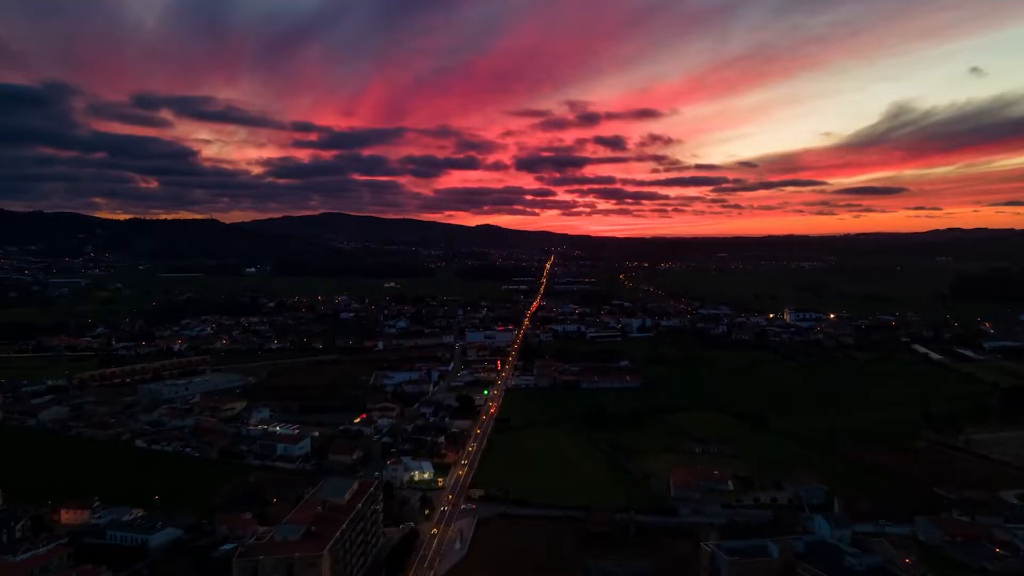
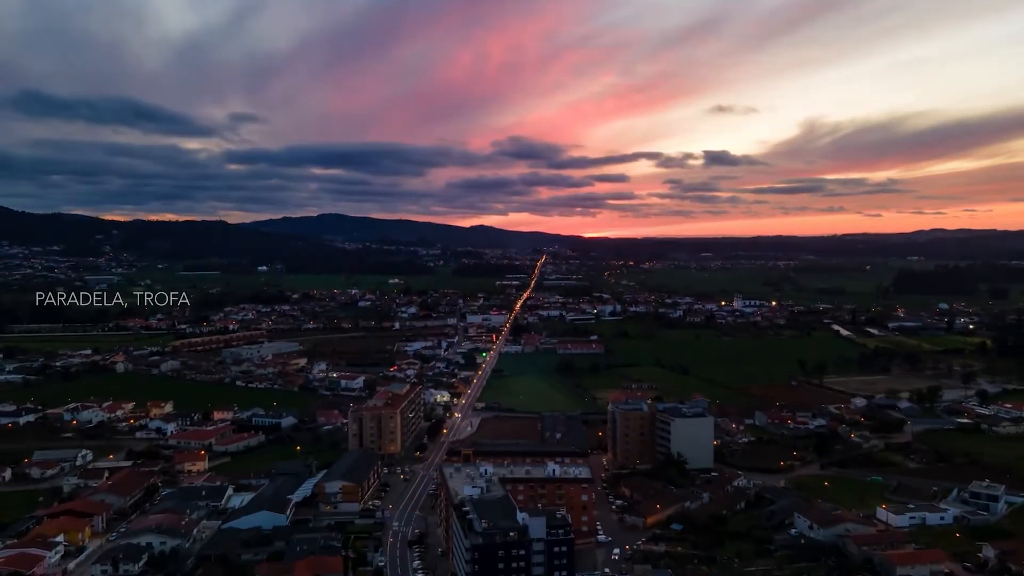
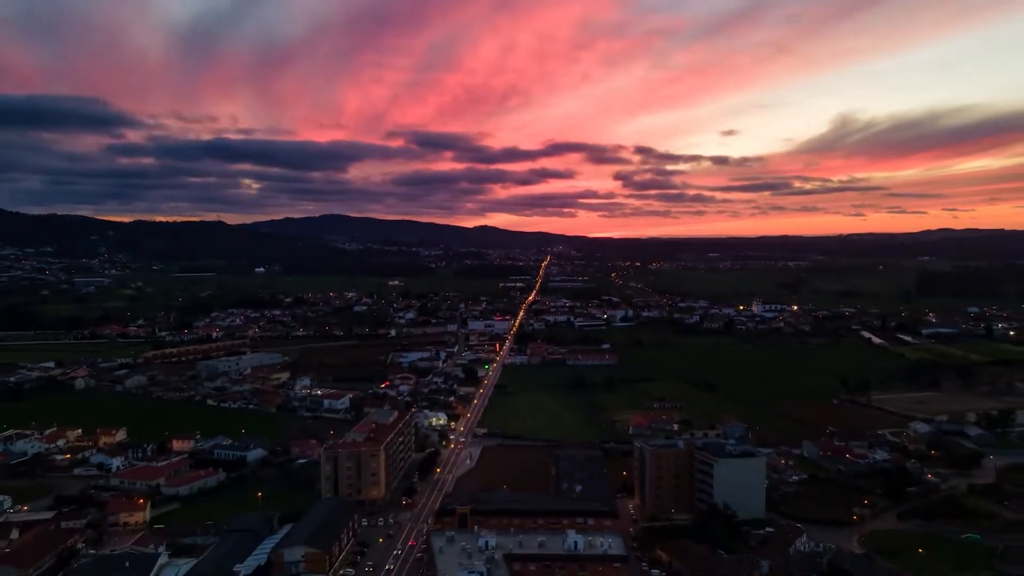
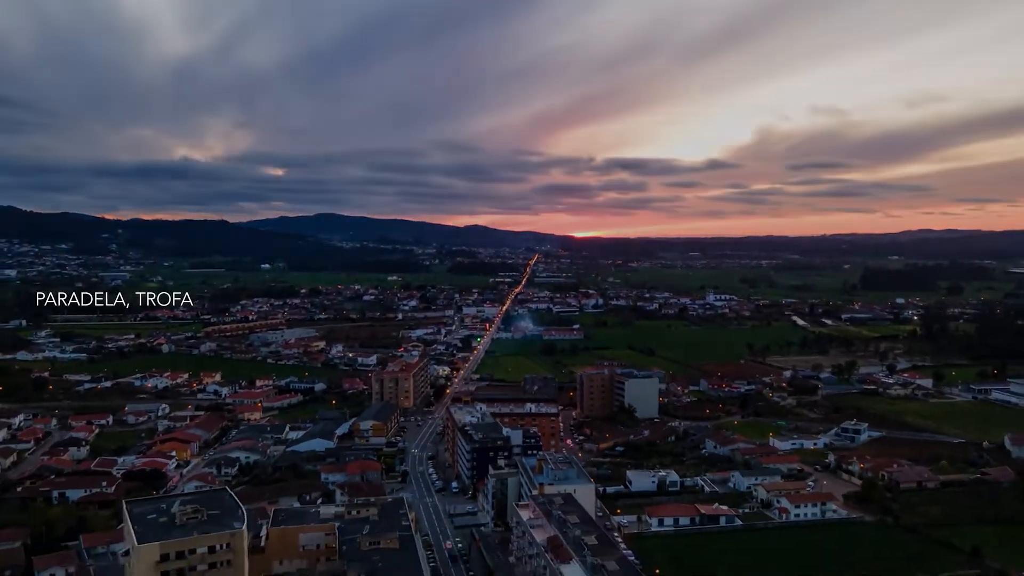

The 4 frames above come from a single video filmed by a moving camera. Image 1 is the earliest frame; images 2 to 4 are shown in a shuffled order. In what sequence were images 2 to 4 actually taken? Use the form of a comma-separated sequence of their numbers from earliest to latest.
3, 2, 4
